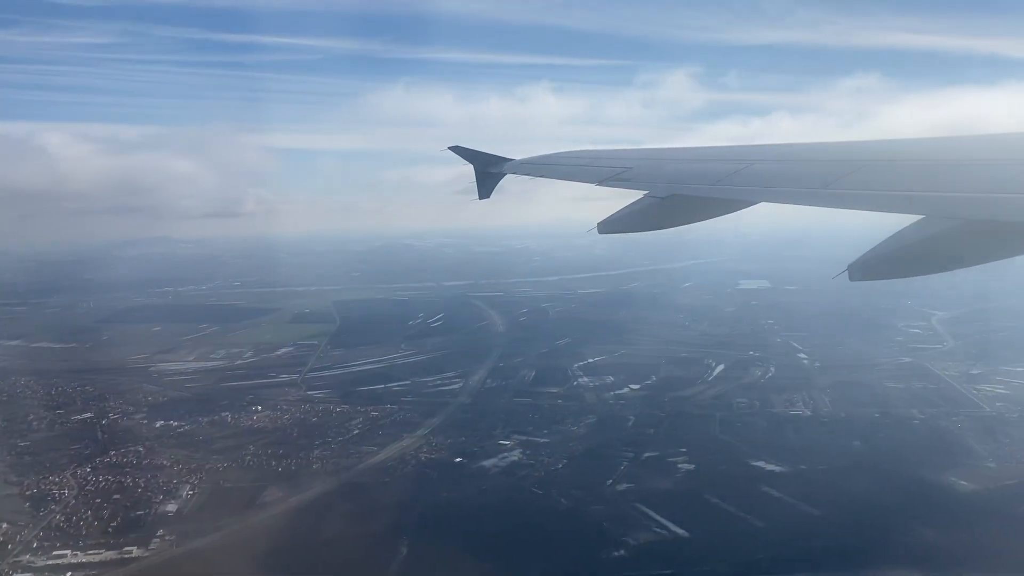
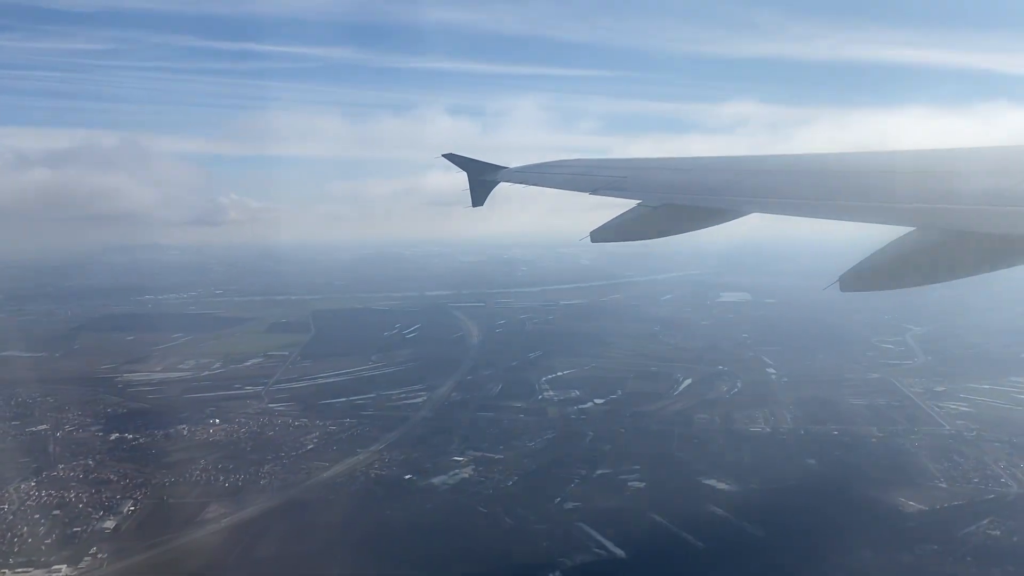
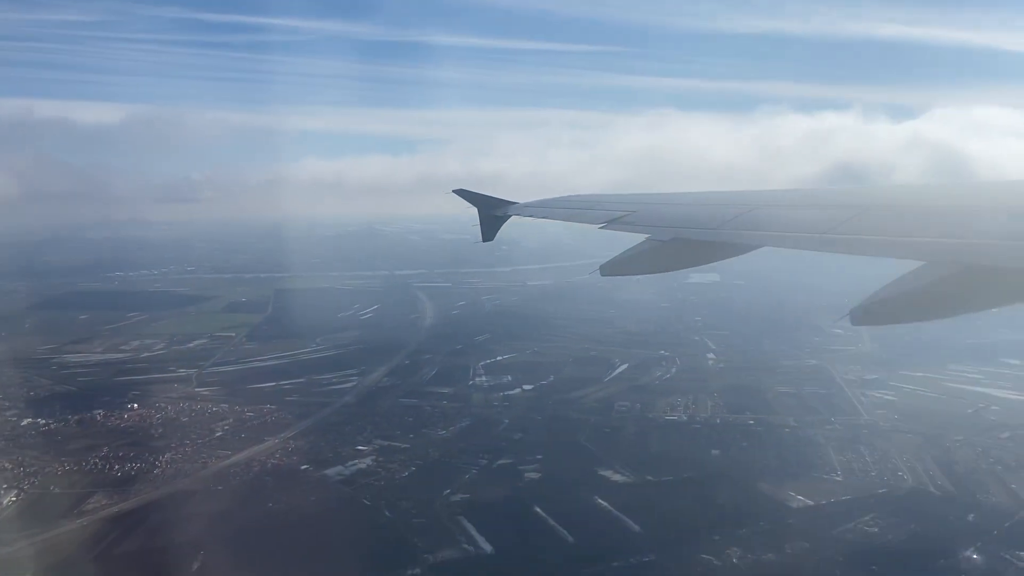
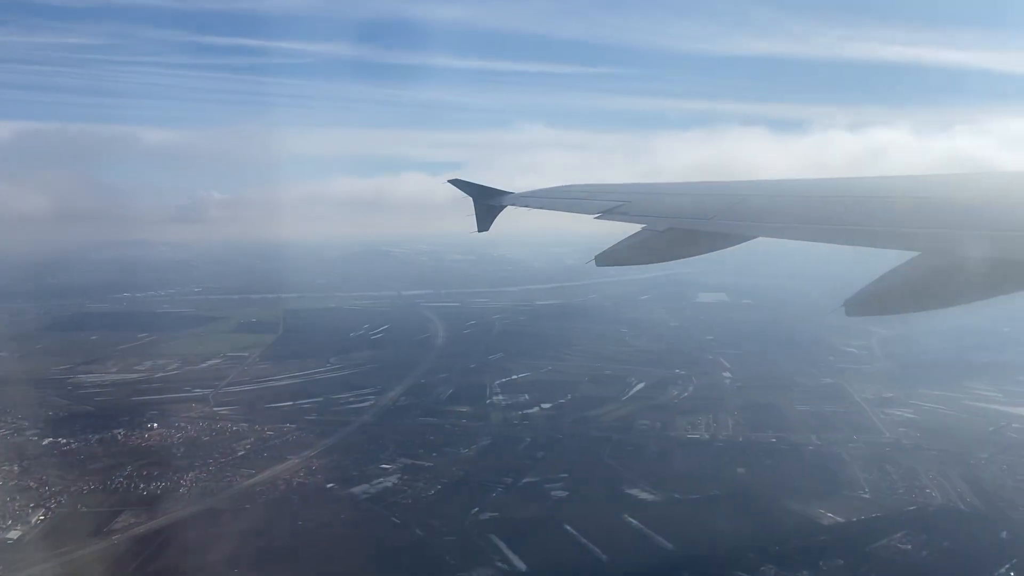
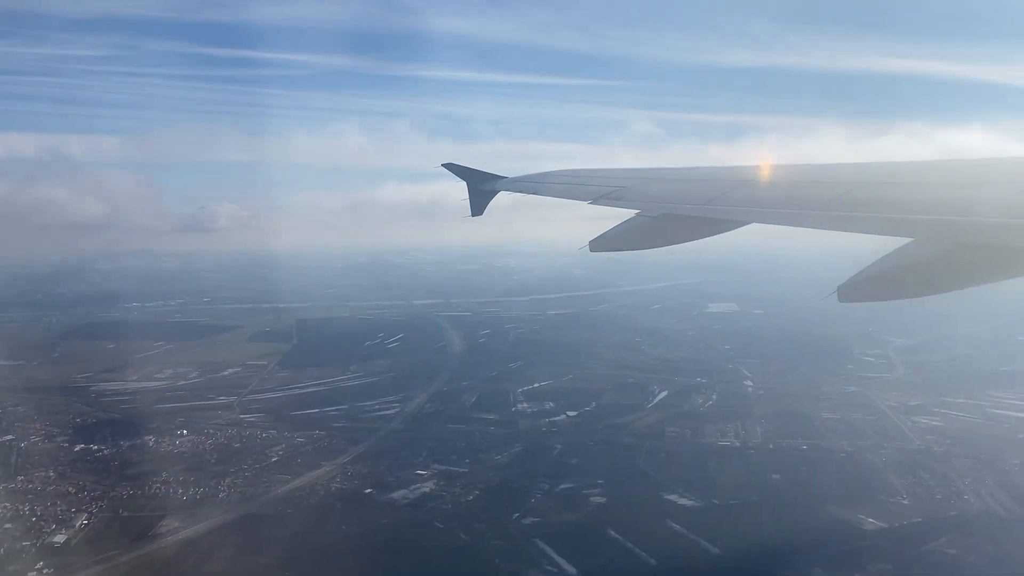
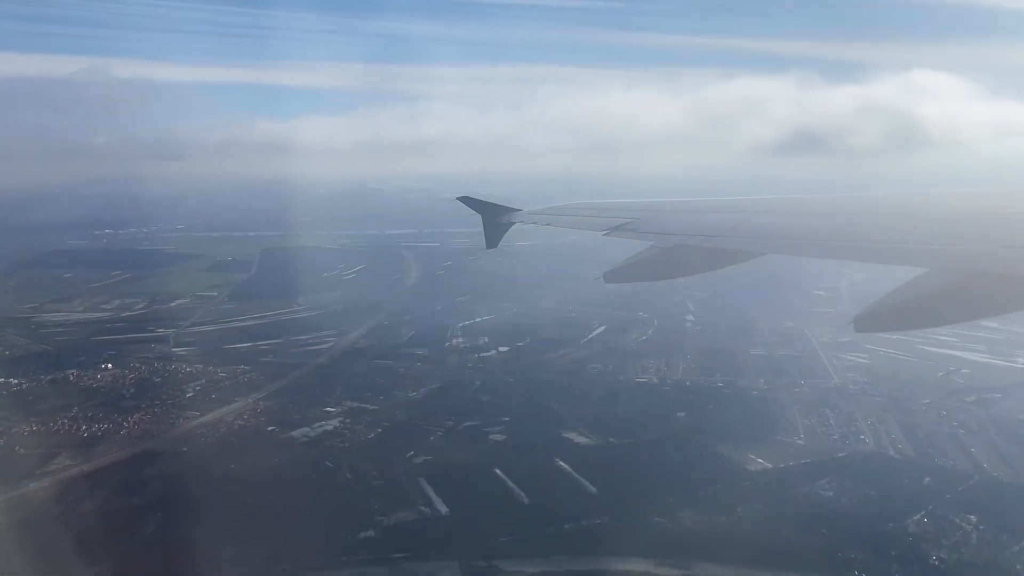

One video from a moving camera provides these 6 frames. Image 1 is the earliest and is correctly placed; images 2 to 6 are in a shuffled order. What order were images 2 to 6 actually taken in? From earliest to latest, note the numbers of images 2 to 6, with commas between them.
2, 5, 4, 3, 6
